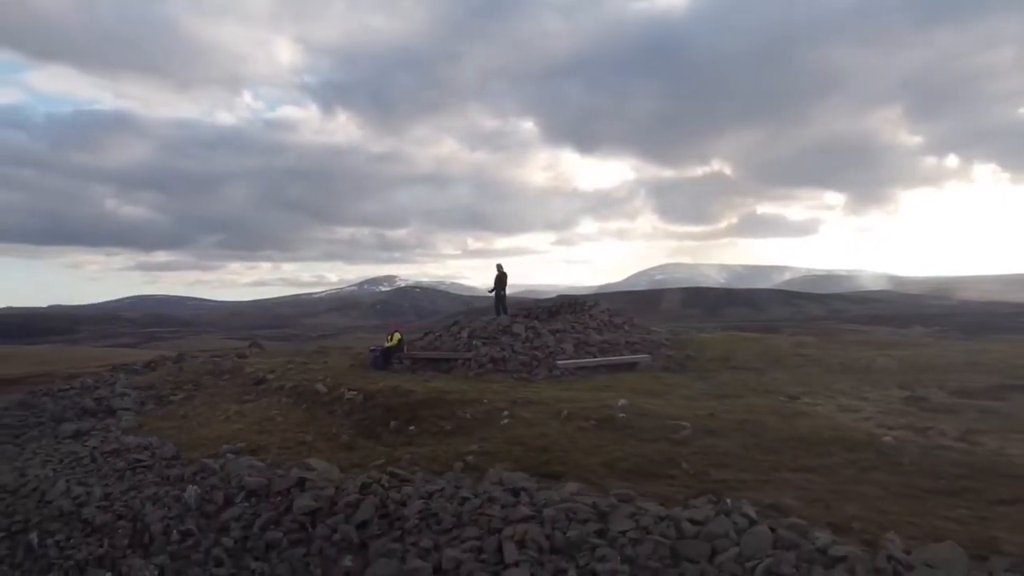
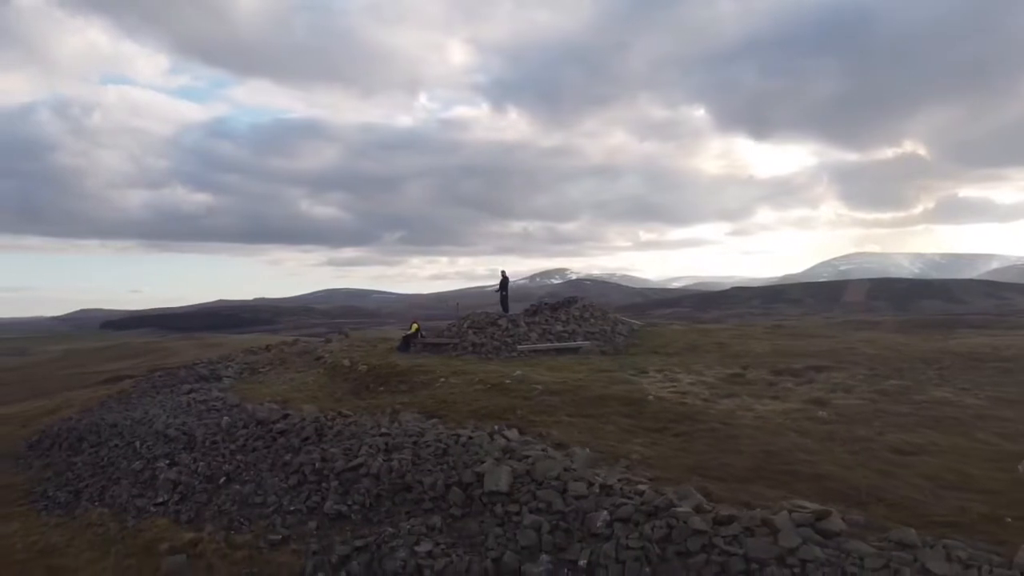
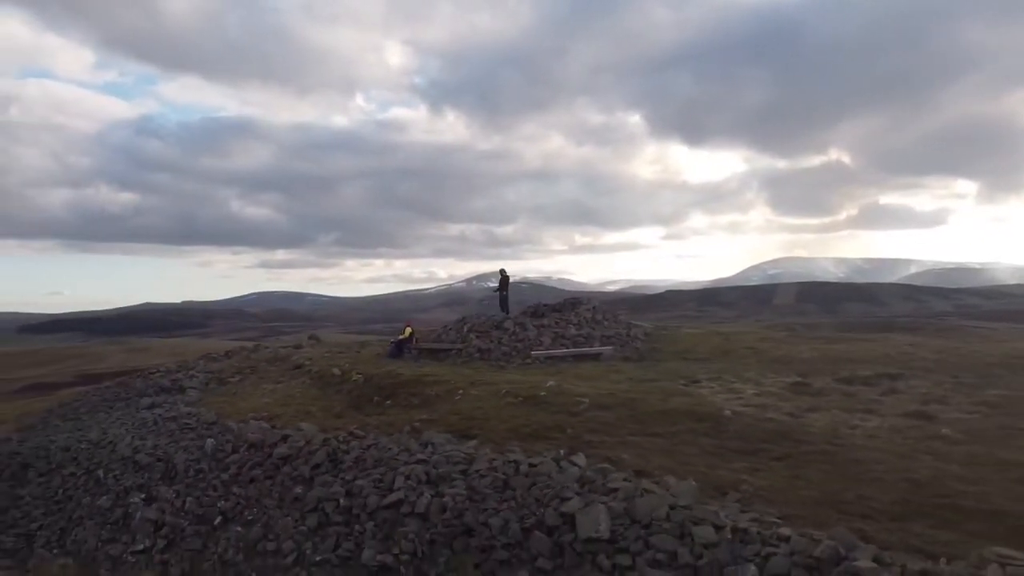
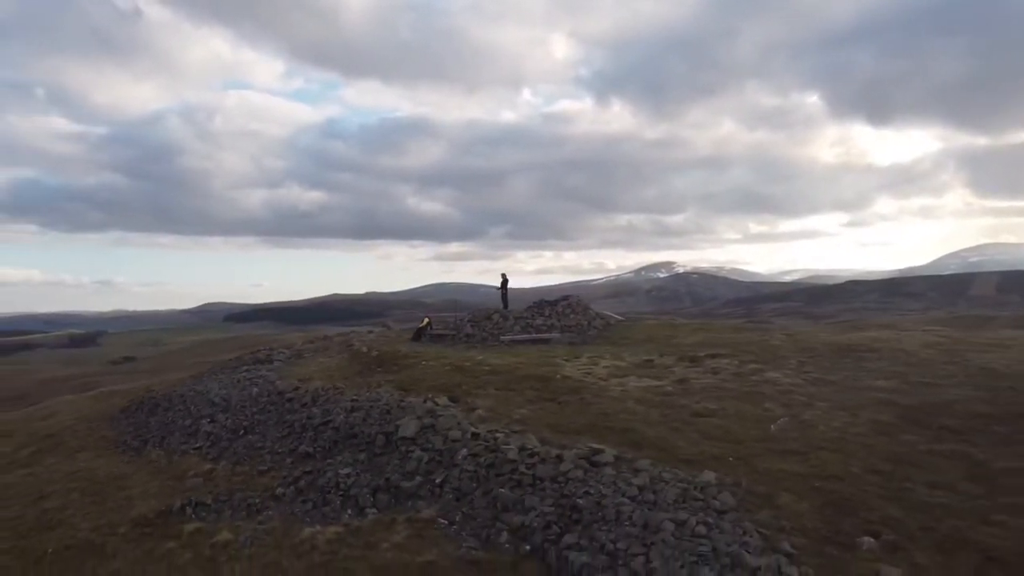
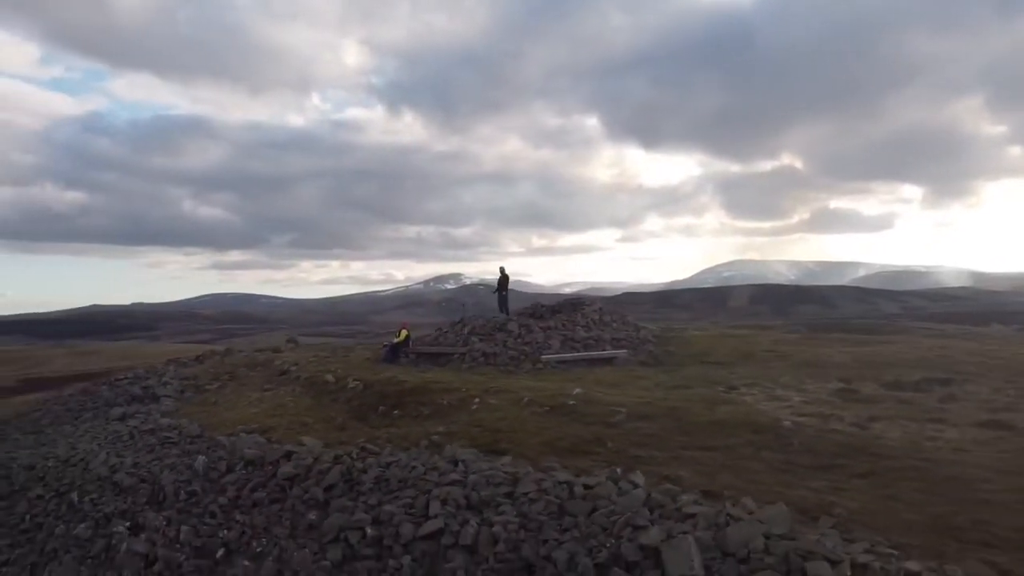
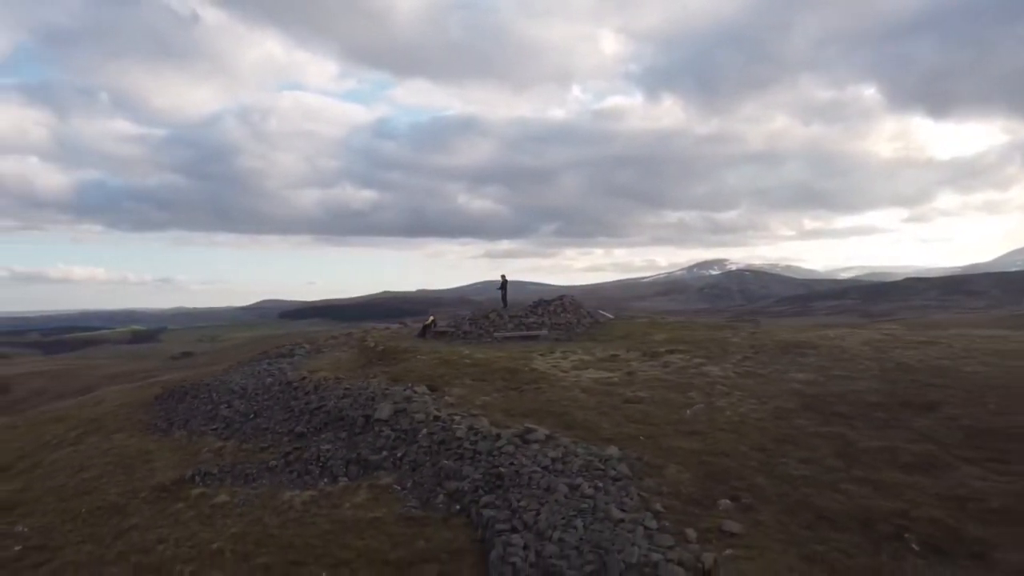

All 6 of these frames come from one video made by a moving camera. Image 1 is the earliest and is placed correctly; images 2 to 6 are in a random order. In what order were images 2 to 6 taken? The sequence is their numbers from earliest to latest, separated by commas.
5, 3, 2, 4, 6
